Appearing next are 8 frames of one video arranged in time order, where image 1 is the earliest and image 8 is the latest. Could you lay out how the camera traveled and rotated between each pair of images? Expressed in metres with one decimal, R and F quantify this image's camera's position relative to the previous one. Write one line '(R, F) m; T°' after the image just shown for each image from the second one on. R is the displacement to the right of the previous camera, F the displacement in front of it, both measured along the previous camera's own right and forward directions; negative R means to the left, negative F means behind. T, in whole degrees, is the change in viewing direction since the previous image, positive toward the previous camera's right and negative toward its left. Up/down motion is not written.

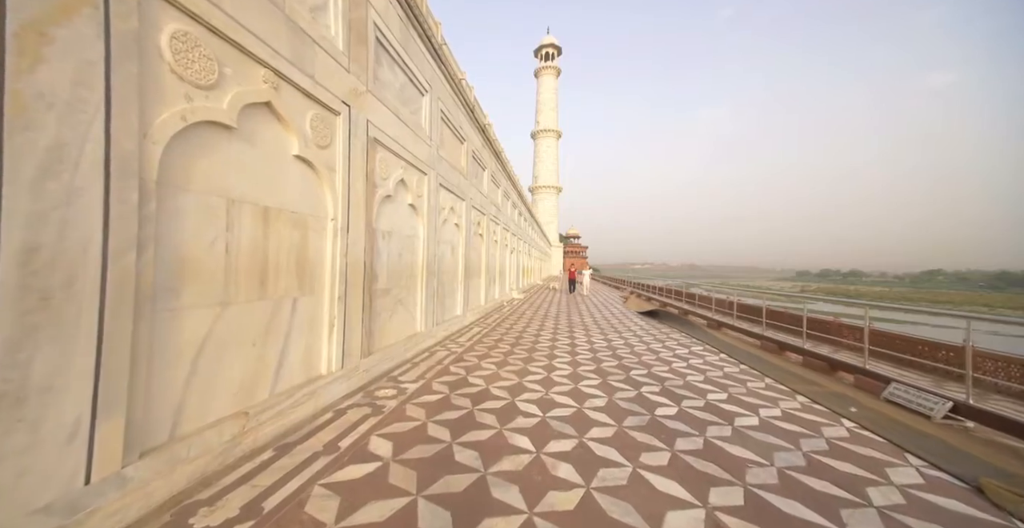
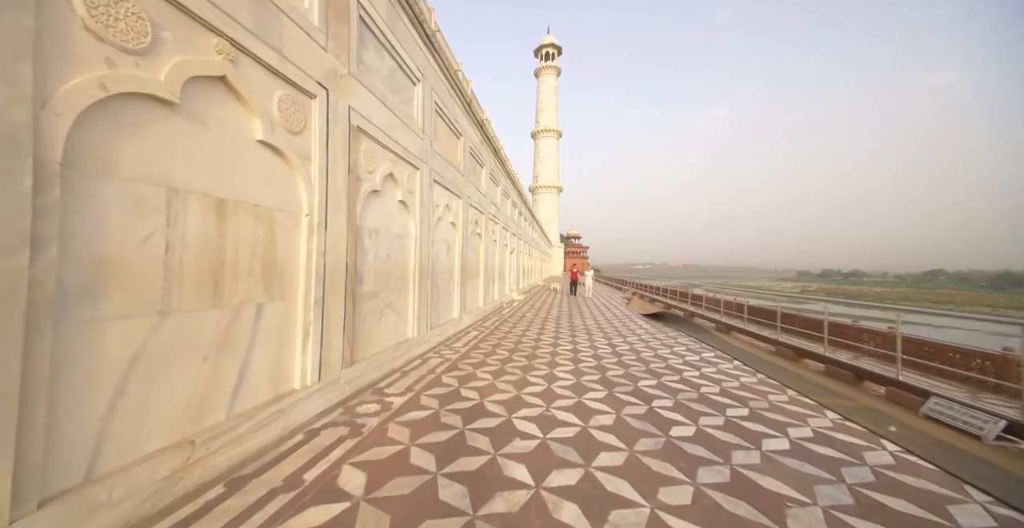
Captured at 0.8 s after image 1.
(0.0, +0.3) m; 0°
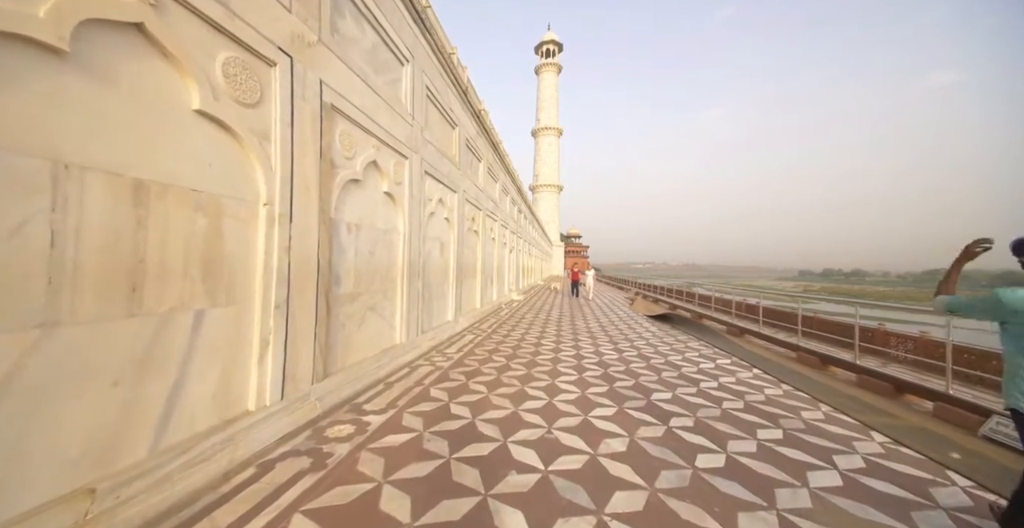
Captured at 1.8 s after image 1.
(0.0, +0.4) m; 0°
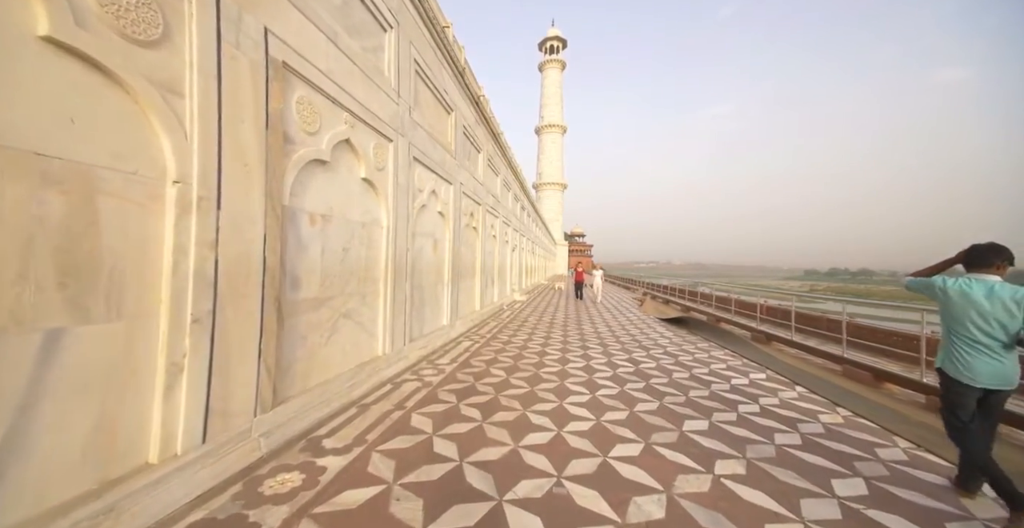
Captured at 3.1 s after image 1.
(0.0, +0.6) m; -1°
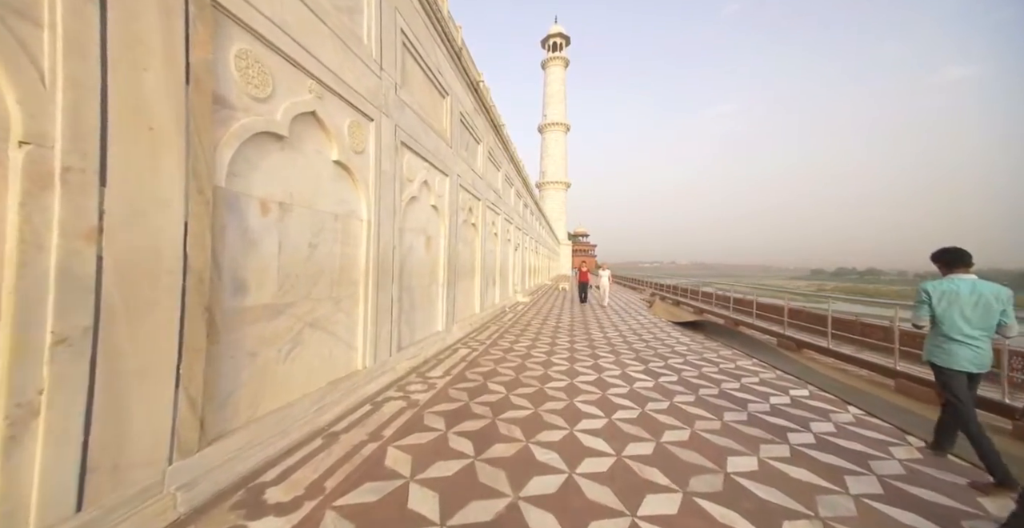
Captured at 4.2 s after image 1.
(0.0, +0.5) m; -1°
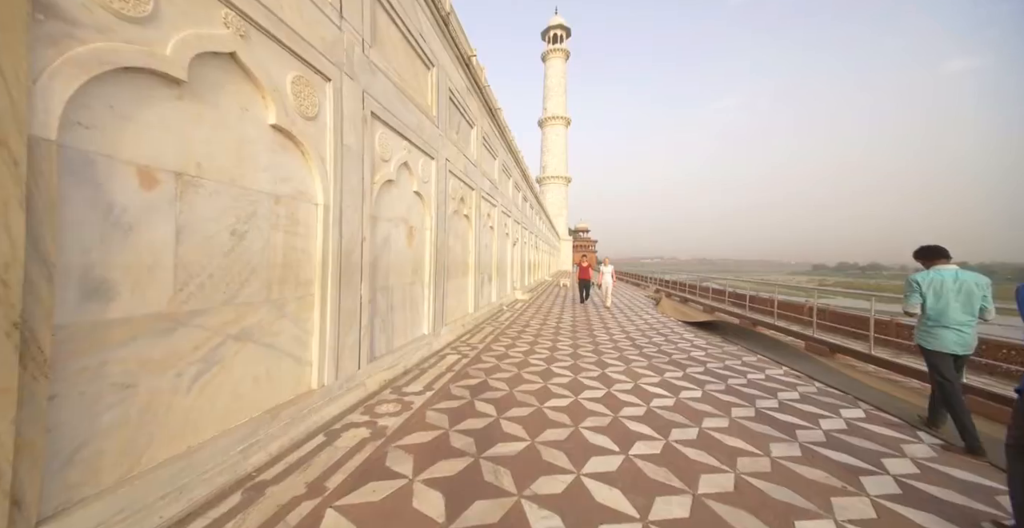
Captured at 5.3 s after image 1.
(+0.1, +0.6) m; 0°
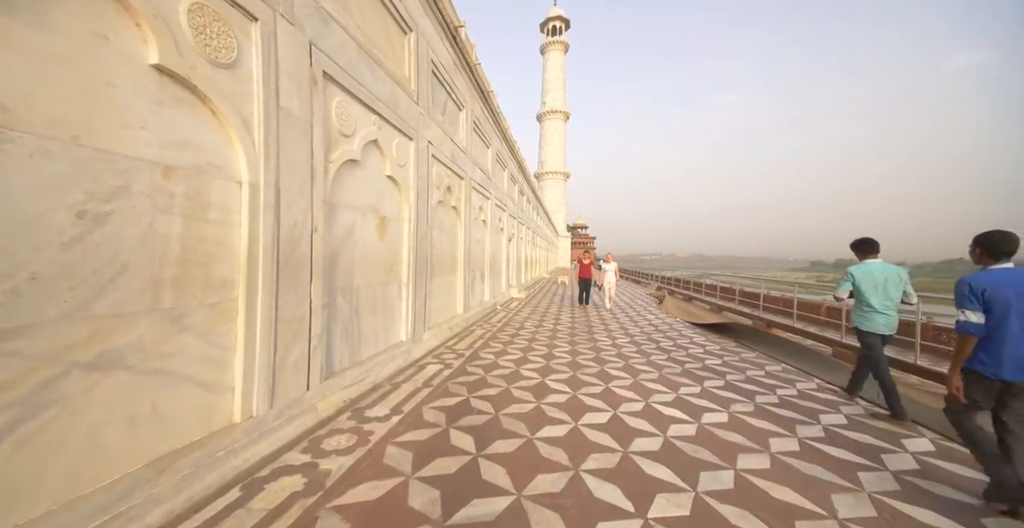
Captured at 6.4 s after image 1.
(+0.1, +0.6) m; 0°
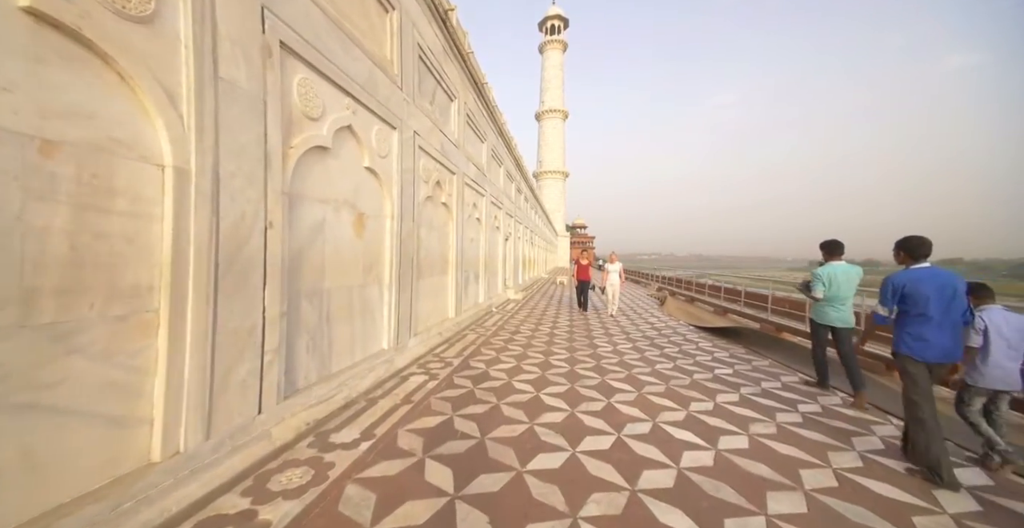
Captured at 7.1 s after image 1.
(+0.1, +0.3) m; 0°
